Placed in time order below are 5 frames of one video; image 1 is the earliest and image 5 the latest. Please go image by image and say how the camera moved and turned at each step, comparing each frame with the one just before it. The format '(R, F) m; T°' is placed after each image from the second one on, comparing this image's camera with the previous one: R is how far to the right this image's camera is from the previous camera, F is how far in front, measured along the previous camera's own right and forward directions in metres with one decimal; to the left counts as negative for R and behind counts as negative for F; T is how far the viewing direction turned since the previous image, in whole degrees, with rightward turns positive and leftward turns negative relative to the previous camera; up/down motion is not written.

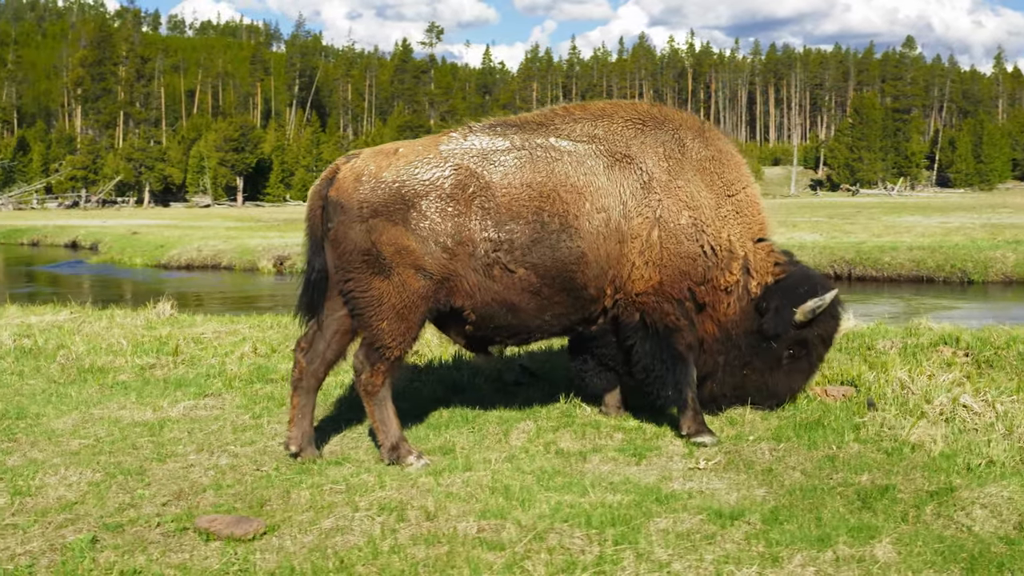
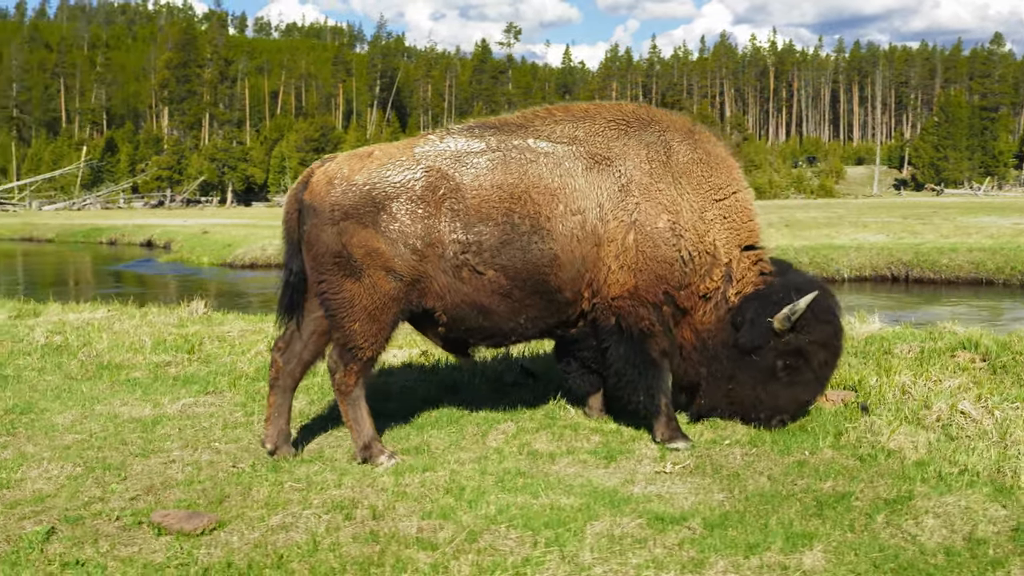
(+0.5, 0.0) m; -4°
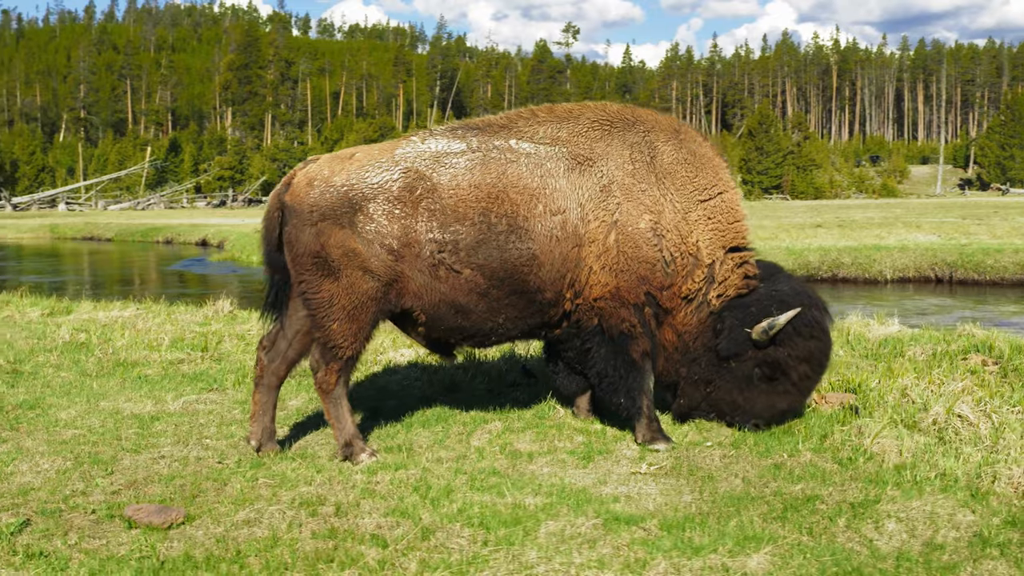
(+0.4, 0.0) m; -3°
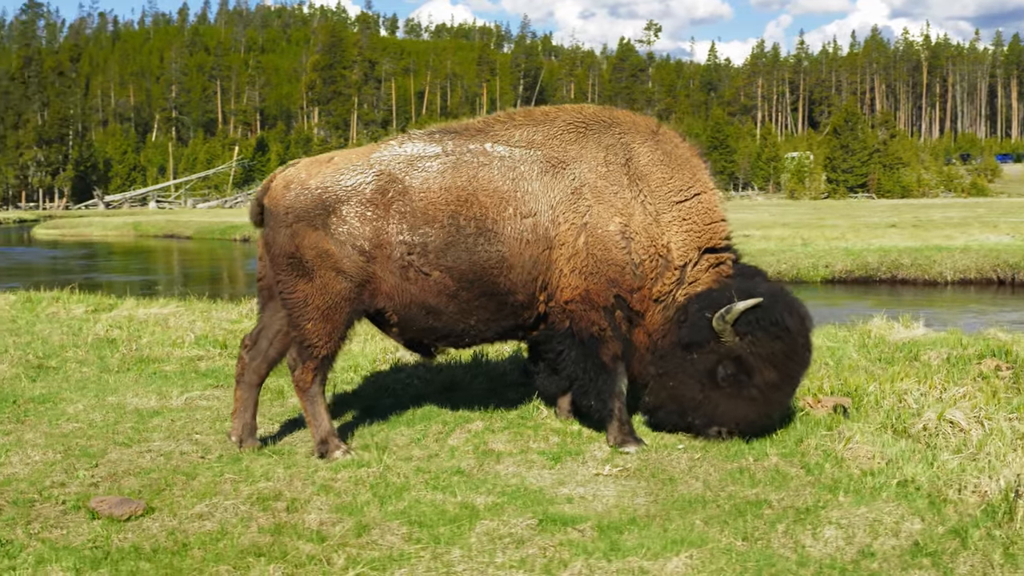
(+0.6, 0.0) m; -4°
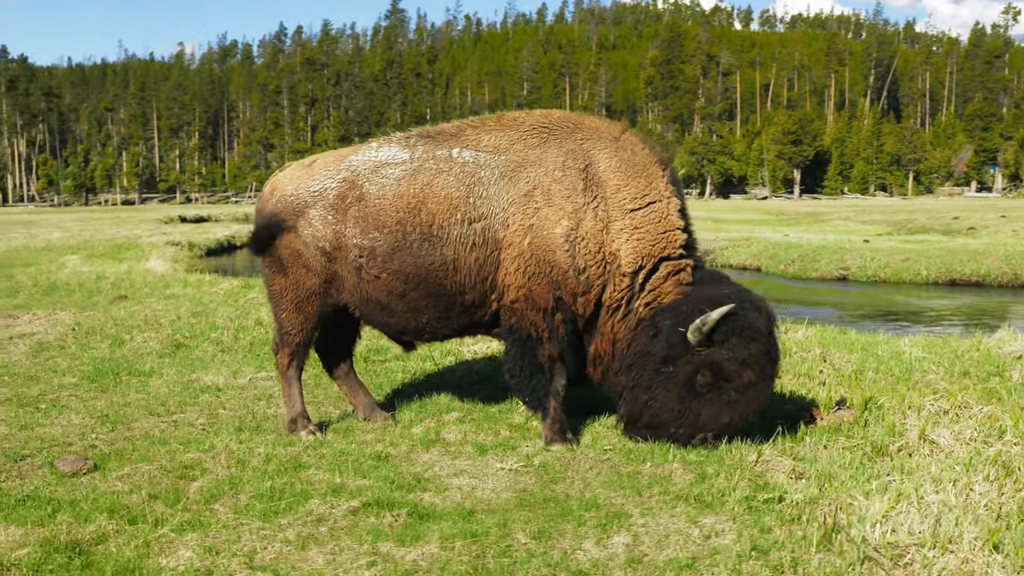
(+2.1, +0.1) m; -18°
